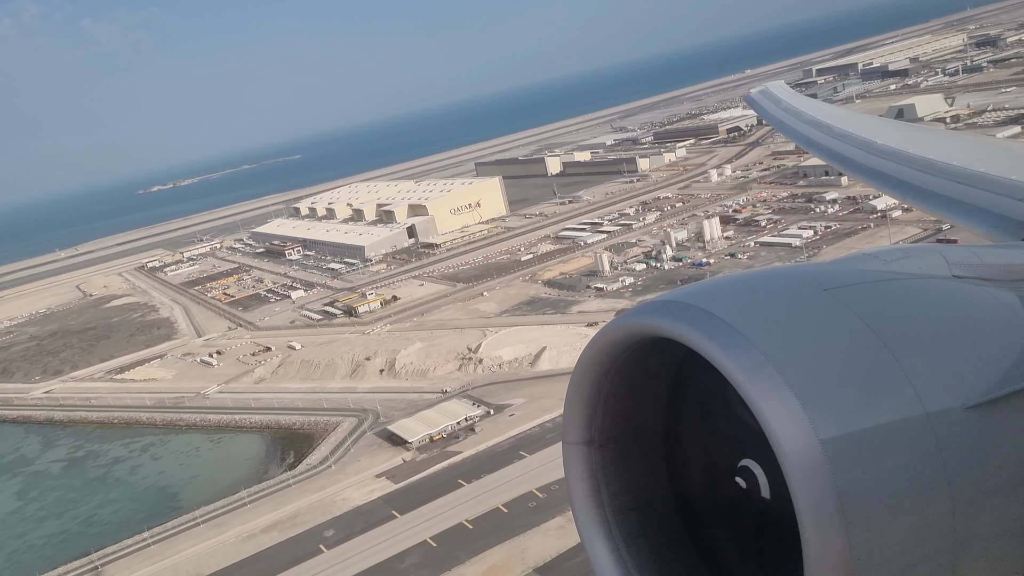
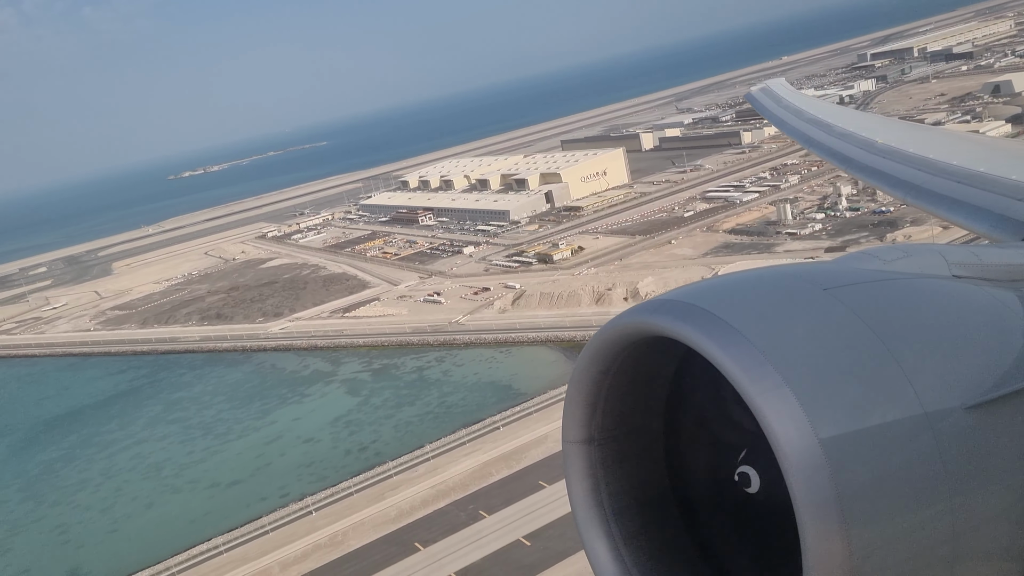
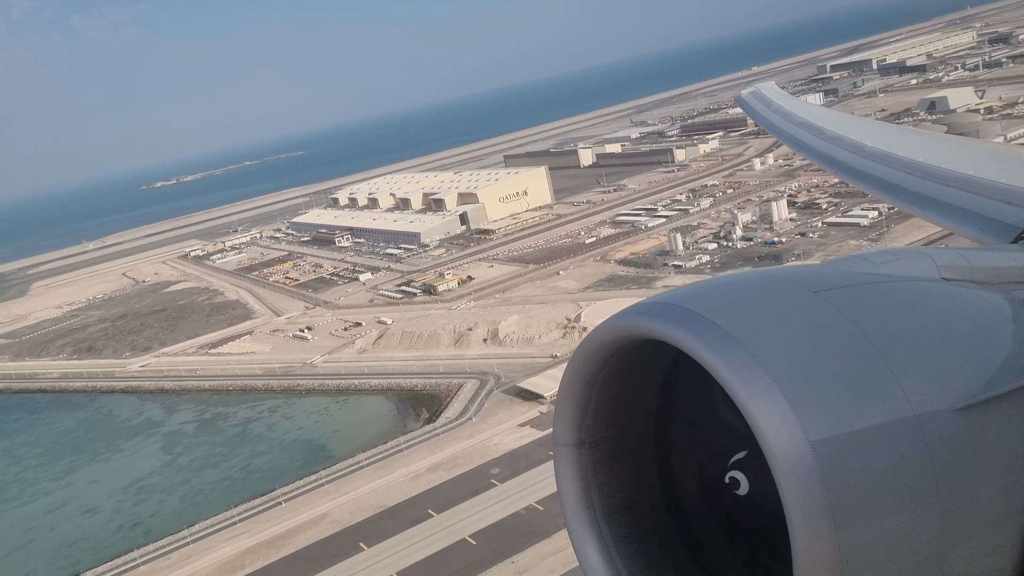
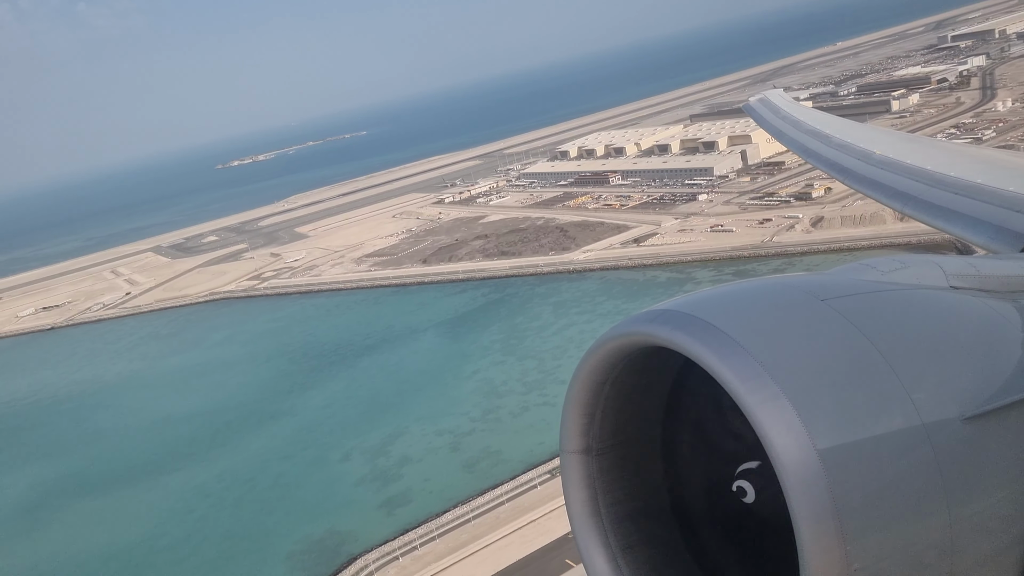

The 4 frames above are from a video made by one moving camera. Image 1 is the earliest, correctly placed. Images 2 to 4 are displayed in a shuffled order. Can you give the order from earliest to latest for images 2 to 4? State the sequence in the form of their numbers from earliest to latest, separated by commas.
3, 2, 4
